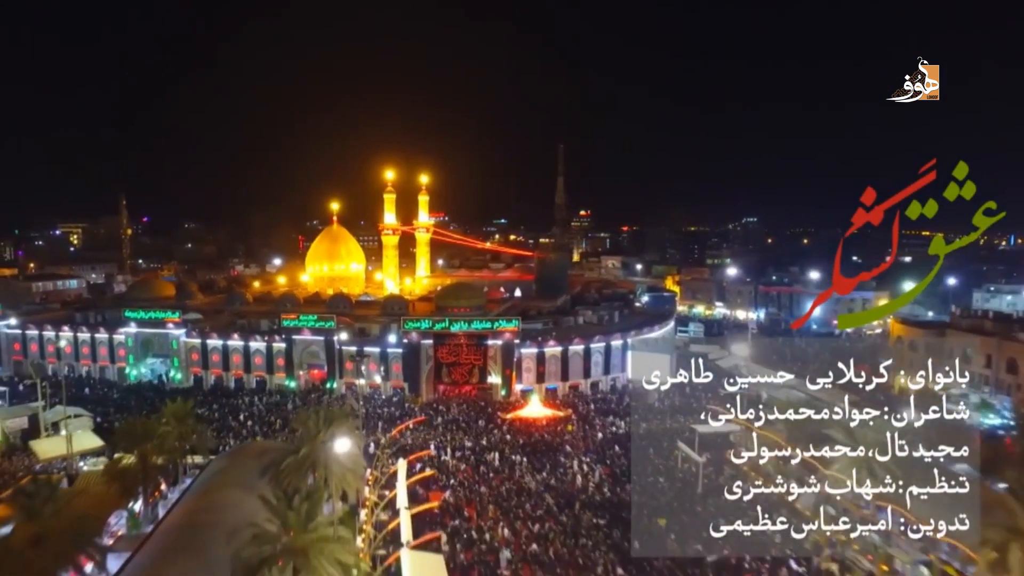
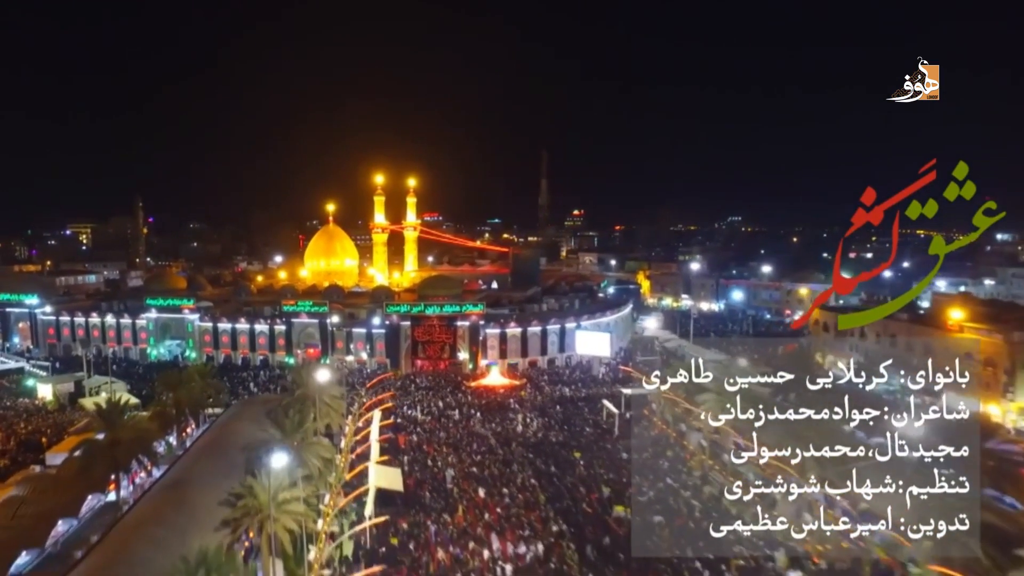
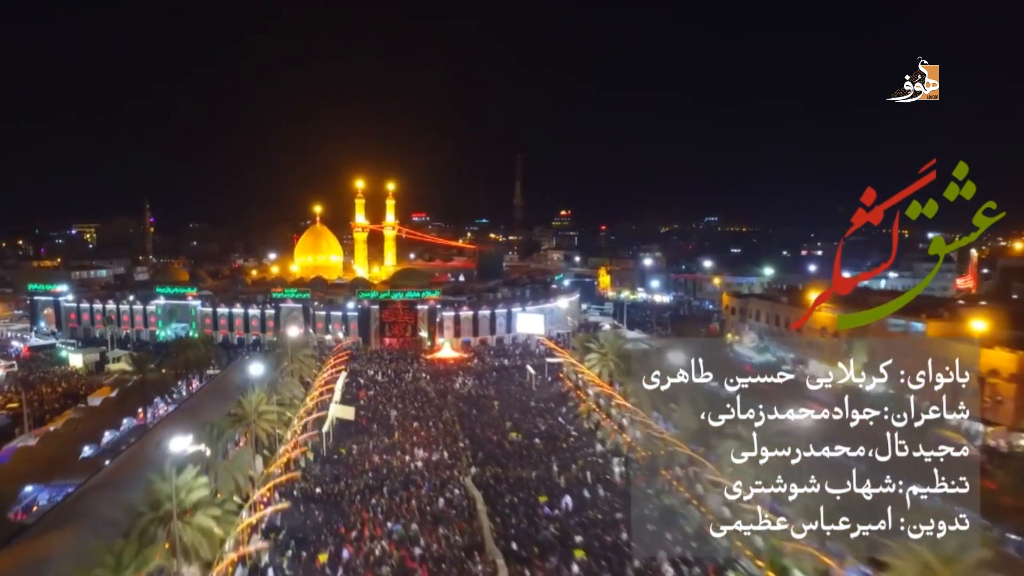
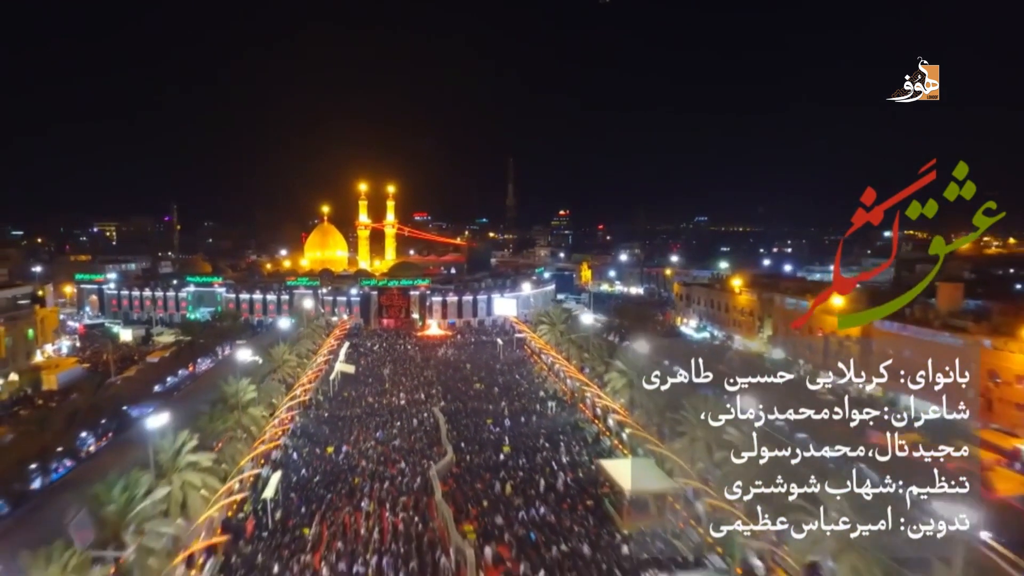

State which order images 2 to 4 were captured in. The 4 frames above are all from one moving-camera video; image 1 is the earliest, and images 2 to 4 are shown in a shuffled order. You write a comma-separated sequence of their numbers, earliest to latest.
2, 3, 4
